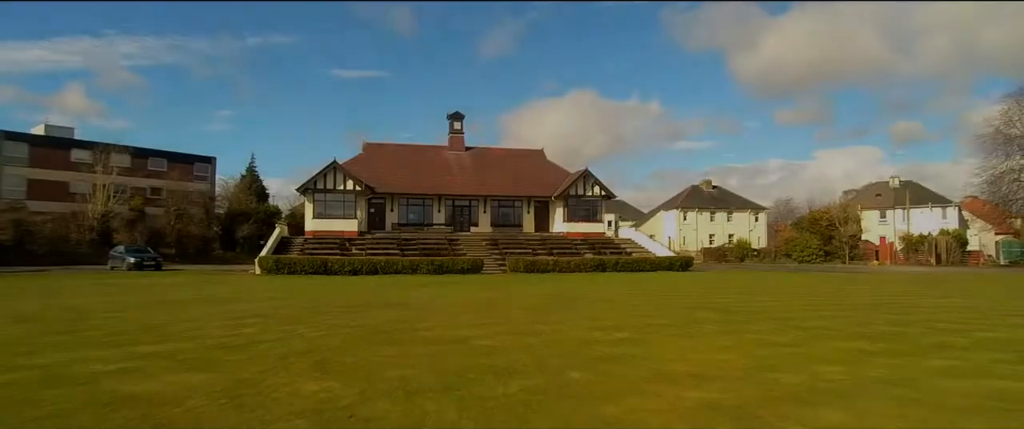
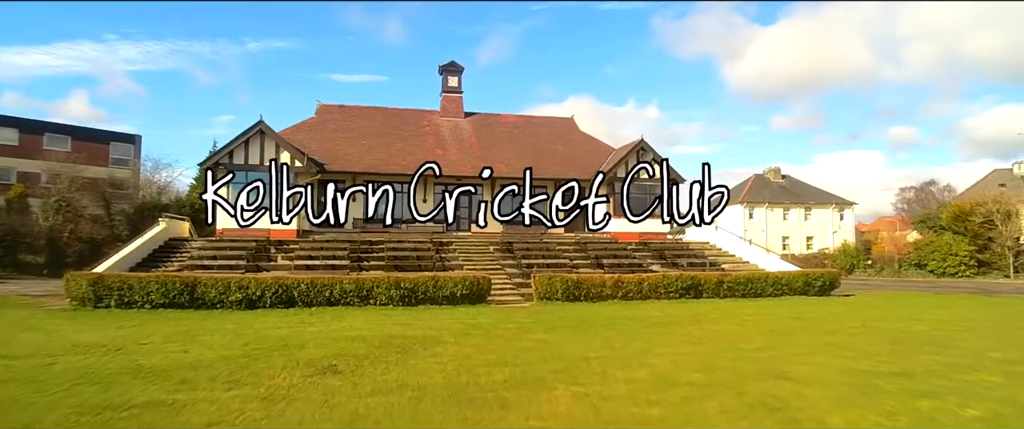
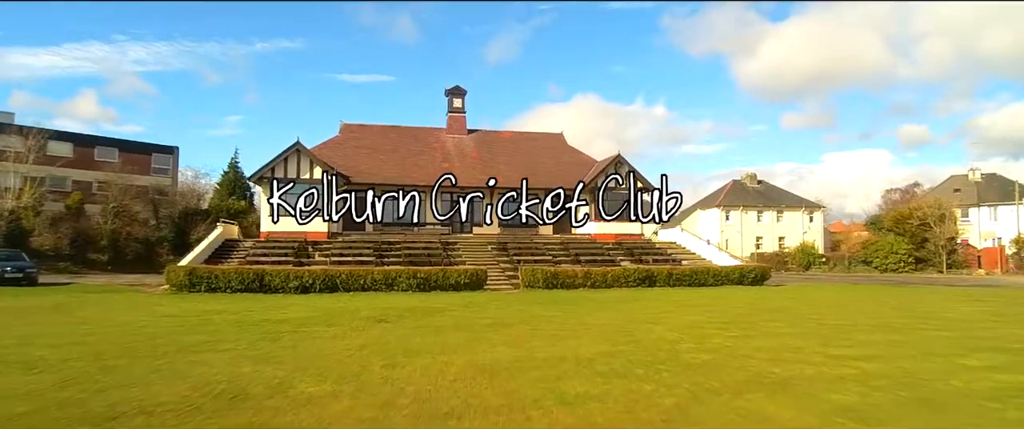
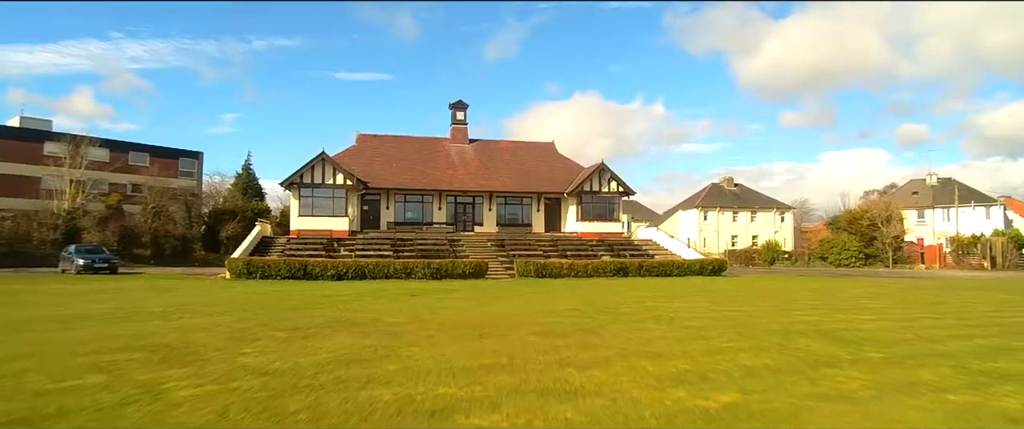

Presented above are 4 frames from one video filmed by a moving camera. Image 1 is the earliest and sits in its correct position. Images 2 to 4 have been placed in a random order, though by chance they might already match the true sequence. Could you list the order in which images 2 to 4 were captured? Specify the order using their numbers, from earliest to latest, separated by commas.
4, 3, 2
